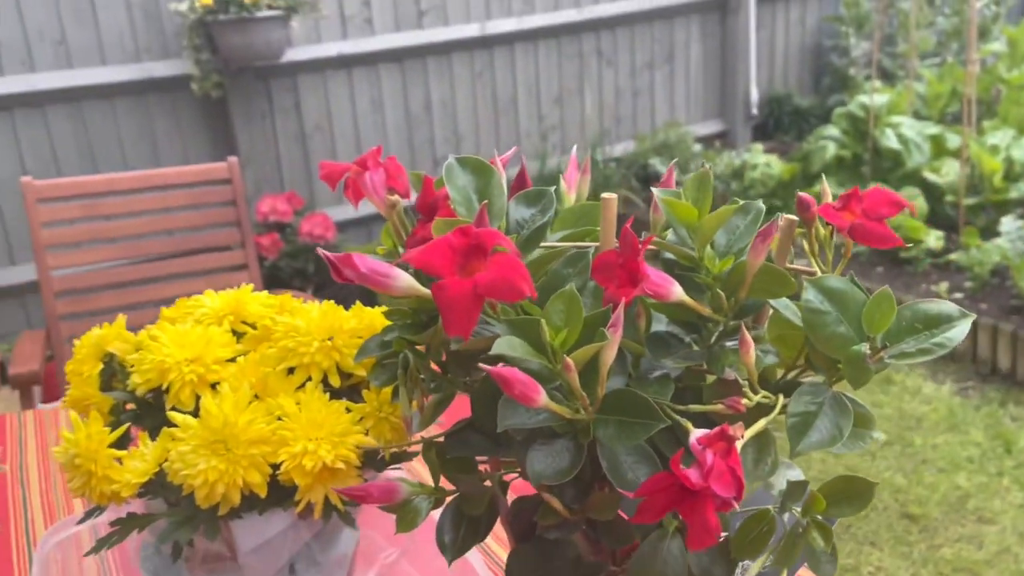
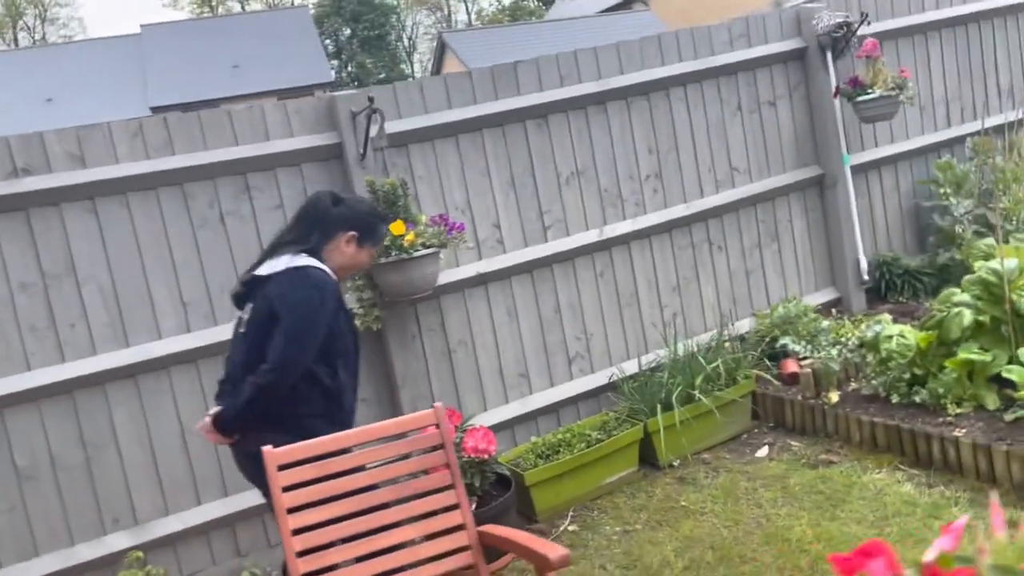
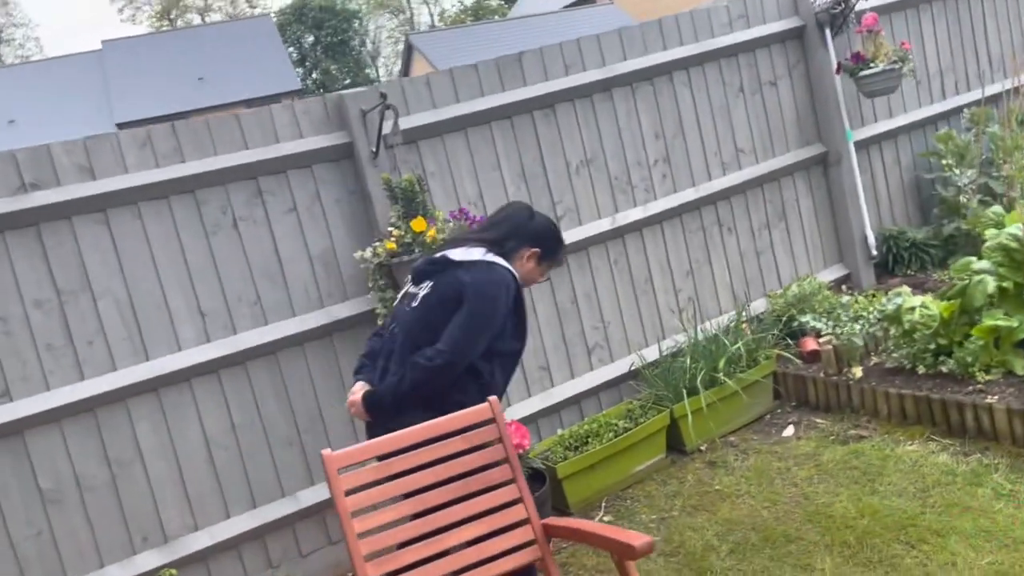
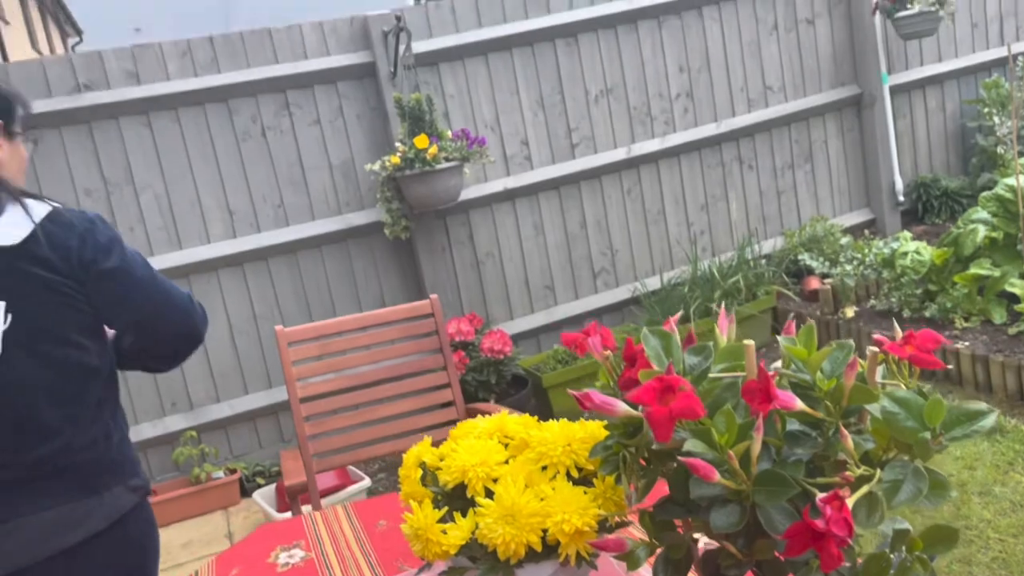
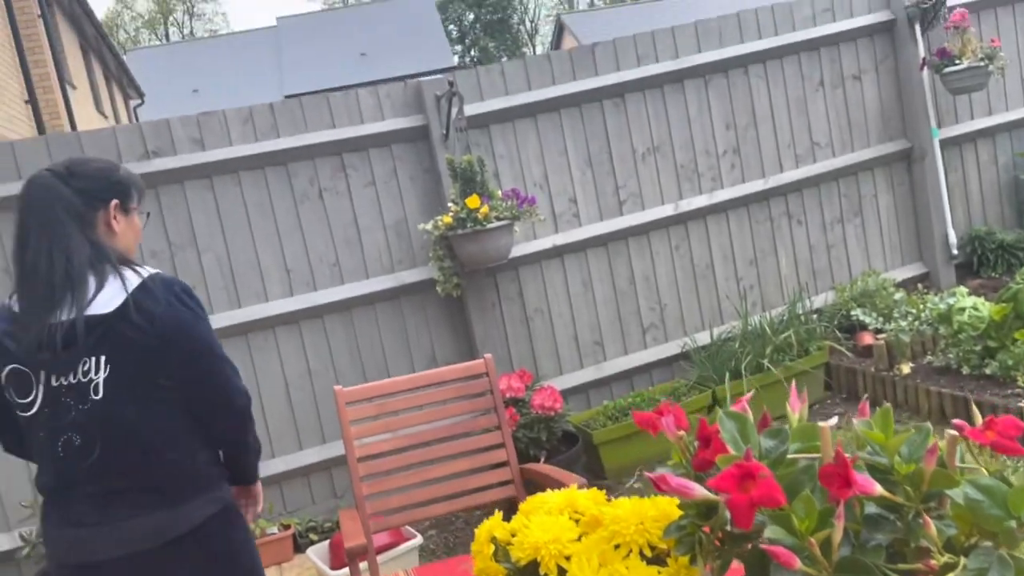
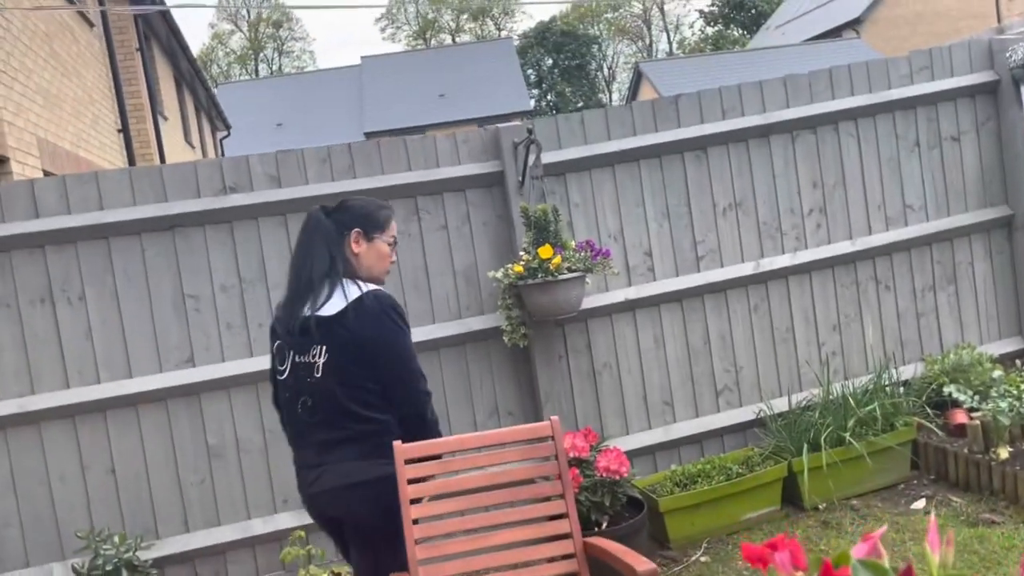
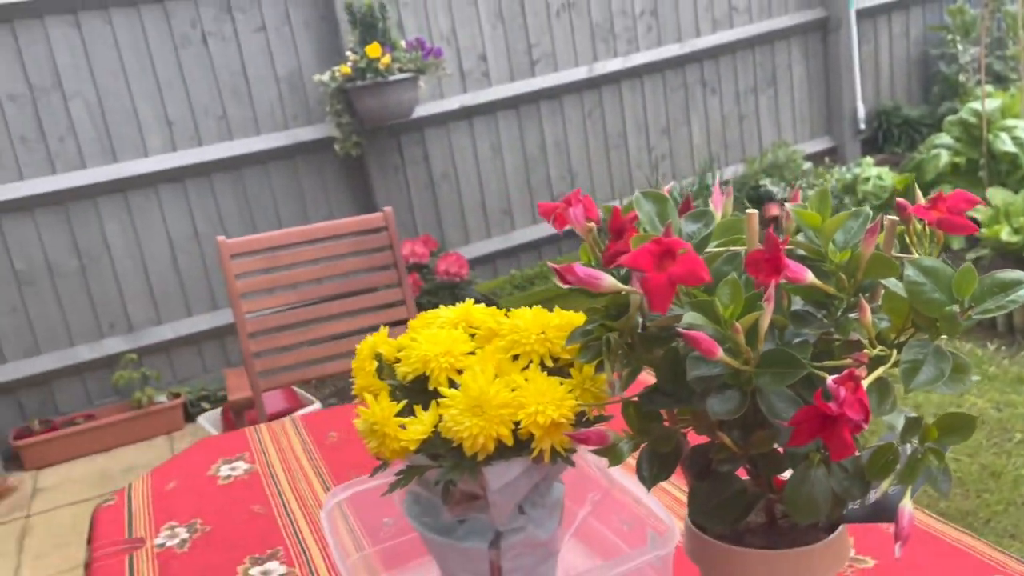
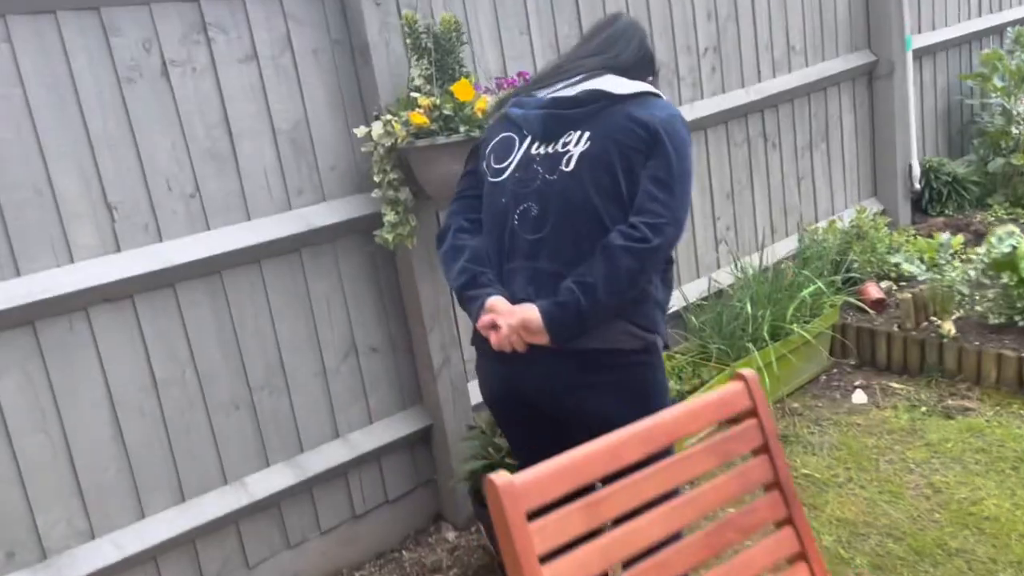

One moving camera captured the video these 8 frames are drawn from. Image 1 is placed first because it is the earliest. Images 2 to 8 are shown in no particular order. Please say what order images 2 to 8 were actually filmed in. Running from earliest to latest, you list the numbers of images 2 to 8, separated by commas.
7, 4, 5, 6, 2, 3, 8
